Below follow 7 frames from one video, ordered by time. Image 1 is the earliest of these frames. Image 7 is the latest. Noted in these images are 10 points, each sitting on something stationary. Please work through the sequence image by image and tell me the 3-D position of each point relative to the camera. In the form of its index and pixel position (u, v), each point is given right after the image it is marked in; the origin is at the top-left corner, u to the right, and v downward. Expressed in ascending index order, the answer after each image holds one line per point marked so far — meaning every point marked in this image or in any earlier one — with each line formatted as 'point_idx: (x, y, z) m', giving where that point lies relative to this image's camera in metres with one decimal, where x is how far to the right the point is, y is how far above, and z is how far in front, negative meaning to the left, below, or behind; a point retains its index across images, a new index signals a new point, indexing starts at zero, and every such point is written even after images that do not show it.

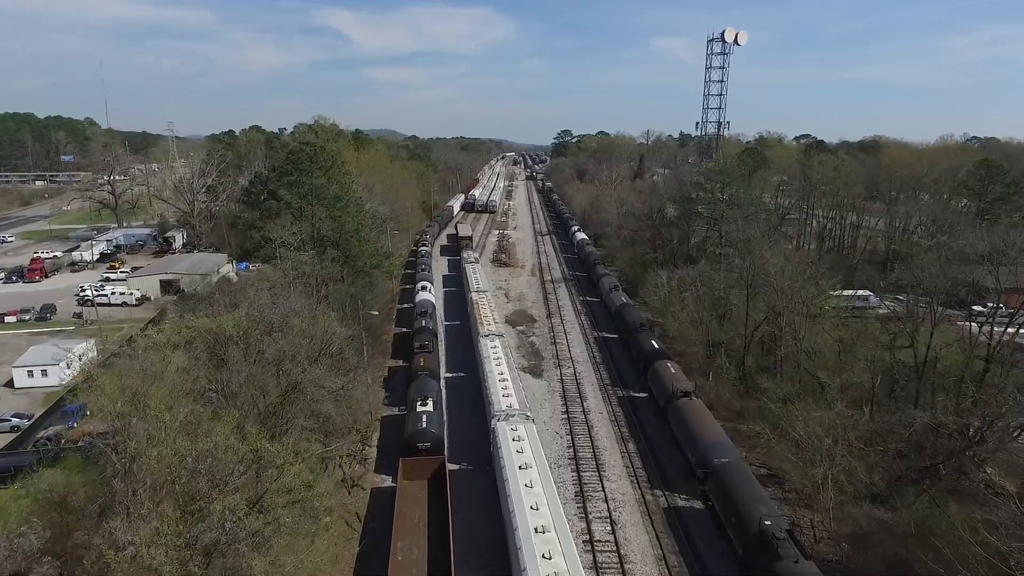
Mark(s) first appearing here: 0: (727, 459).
0: (+5.2, -4.2, +17.9) m
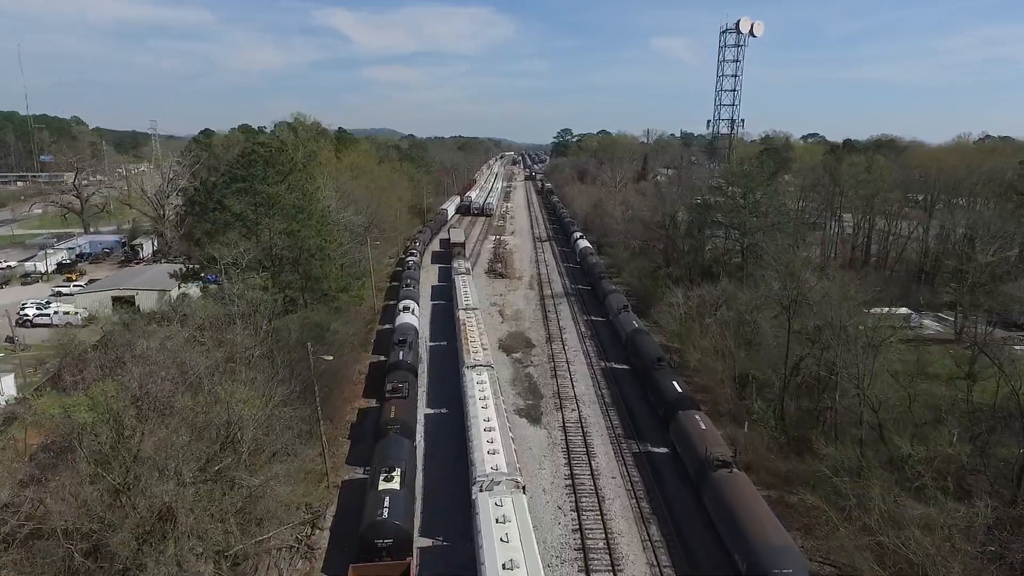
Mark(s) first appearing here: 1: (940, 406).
0: (+5.0, -5.1, +13.2) m
1: (+11.3, -3.1, +19.4) m
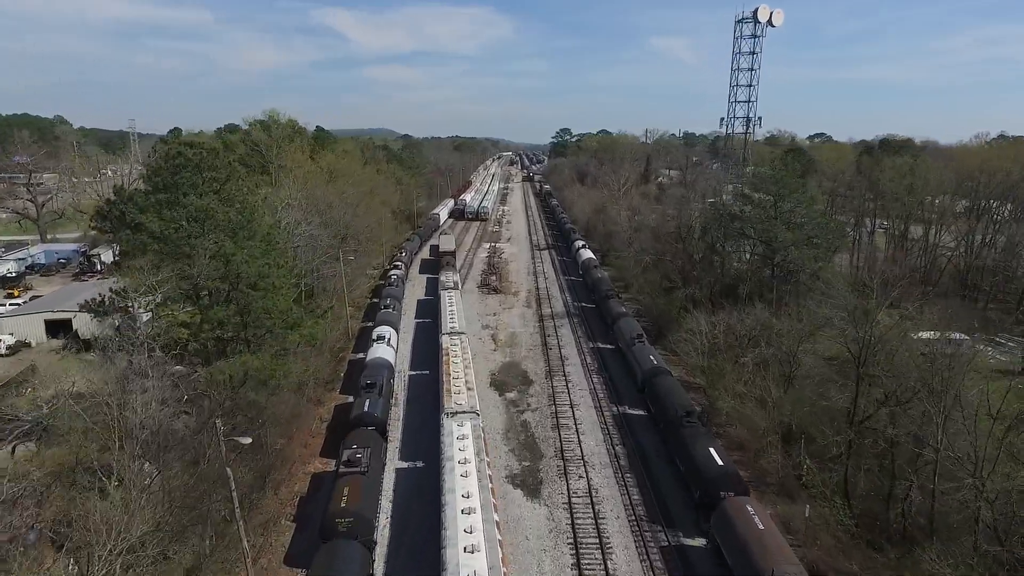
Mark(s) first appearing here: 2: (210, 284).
0: (+4.8, -6.1, +8.3) m
1: (+11.1, -4.1, +14.5) m
2: (-7.7, +0.1, +18.8) m
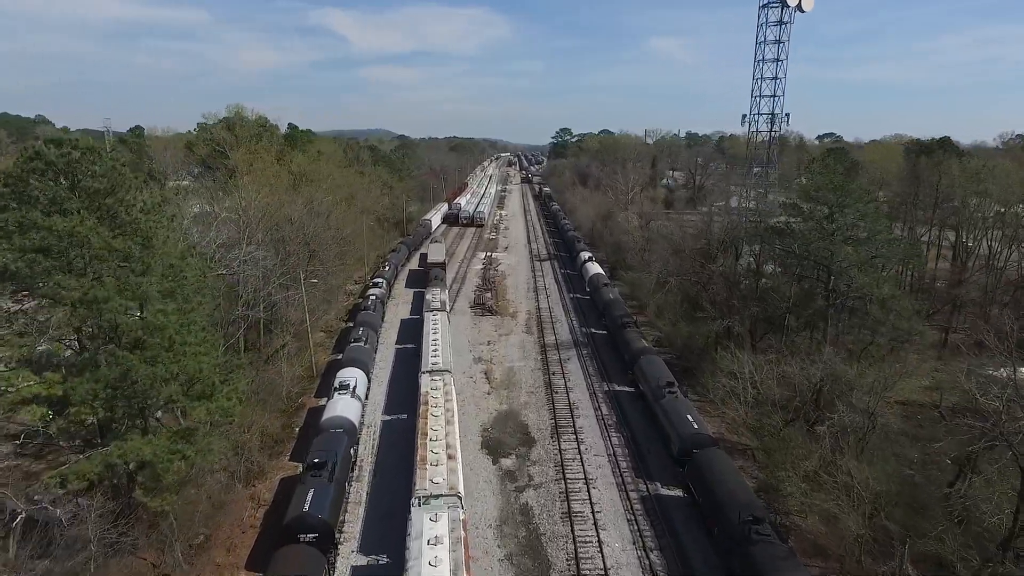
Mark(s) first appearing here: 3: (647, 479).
0: (+4.7, -7.1, +2.7) m
1: (+11.0, -5.1, +8.9) m
2: (-7.7, -0.9, +13.1) m
3: (+3.5, -4.9, +19.2) m
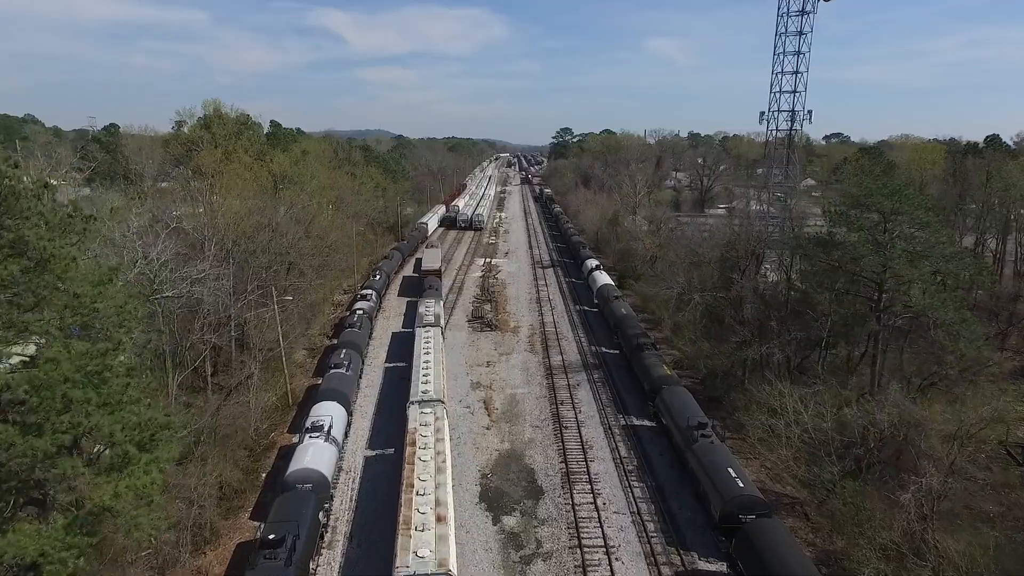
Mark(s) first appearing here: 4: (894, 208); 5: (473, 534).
0: (+4.9, -7.7, -0.7) m
1: (+11.1, -5.7, +5.5) m
2: (-7.6, -1.5, +9.7) m
3: (+3.6, -5.5, +15.8) m
4: (+10.4, +2.1, +19.8) m
5: (-0.8, -5.6, +16.7) m
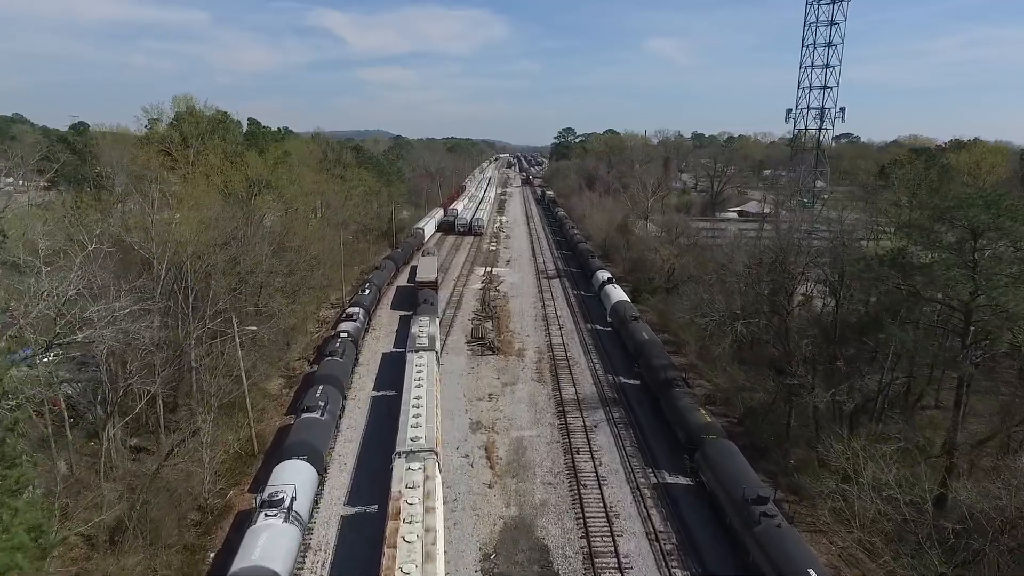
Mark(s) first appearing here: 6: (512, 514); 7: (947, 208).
0: (+5.1, -8.4, -4.6) m
1: (+11.3, -6.5, +1.7) m
2: (-7.4, -2.3, +5.9) m
3: (+3.8, -6.2, +11.9) m
4: (+10.6, +1.4, +16.0) m
5: (-0.7, -6.3, +12.8) m
6: (0.0, -5.4, +17.6) m
7: (+10.1, +1.8, +16.7) m
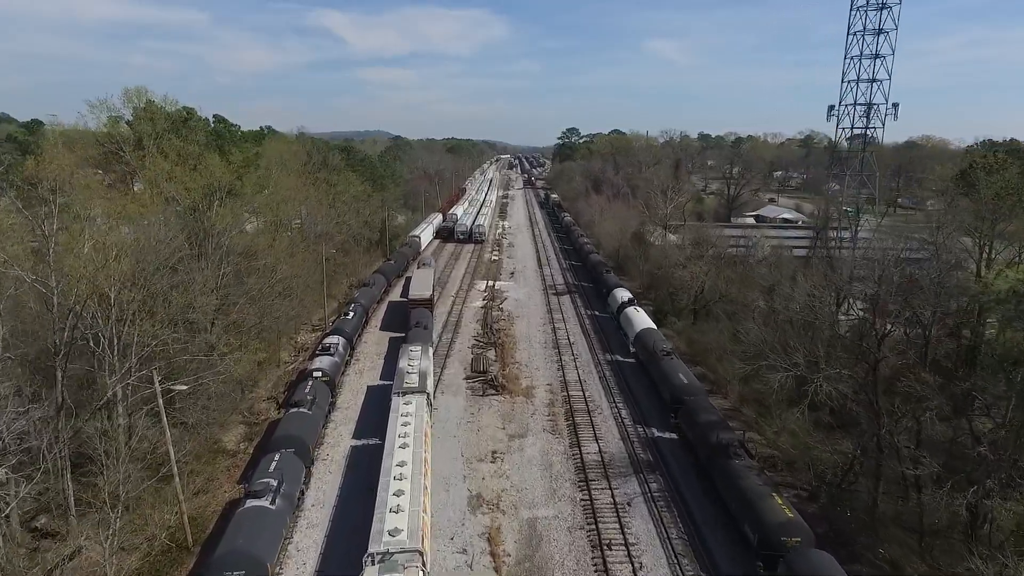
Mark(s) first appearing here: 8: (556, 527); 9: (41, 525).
0: (+5.3, -9.4, -9.4) m
1: (+11.6, -7.4, -3.2) m
2: (-7.2, -3.2, +1.0) m
3: (+4.0, -7.2, +7.1) m
4: (+10.9, +0.4, +11.1) m
5: (-0.4, -7.3, +8.0) m
6: (+0.3, -6.4, +12.8) m
7: (+10.4, +0.9, +11.8) m
8: (+1.0, -5.5, +16.9) m
9: (-11.0, -5.6, +17.2) m
